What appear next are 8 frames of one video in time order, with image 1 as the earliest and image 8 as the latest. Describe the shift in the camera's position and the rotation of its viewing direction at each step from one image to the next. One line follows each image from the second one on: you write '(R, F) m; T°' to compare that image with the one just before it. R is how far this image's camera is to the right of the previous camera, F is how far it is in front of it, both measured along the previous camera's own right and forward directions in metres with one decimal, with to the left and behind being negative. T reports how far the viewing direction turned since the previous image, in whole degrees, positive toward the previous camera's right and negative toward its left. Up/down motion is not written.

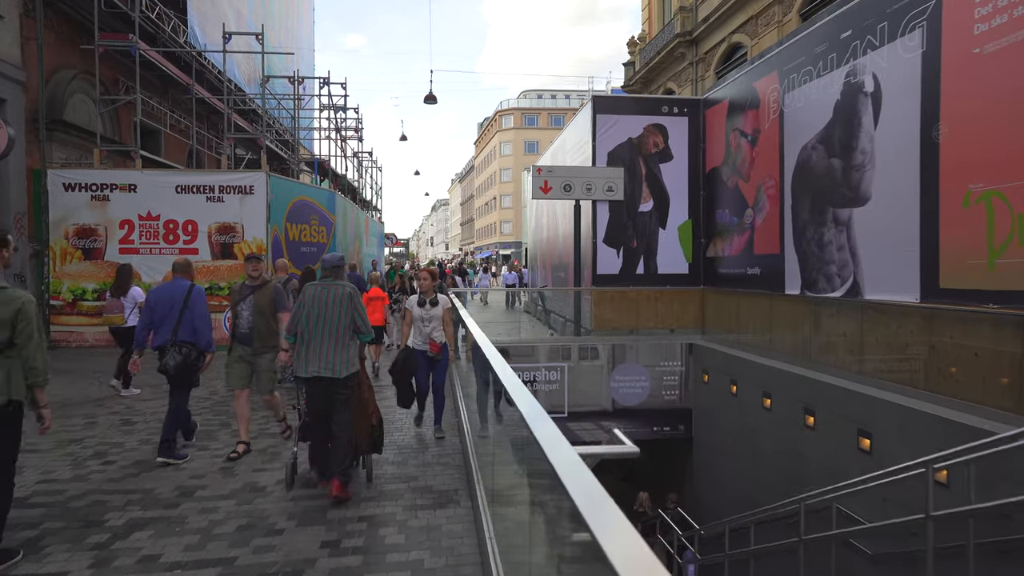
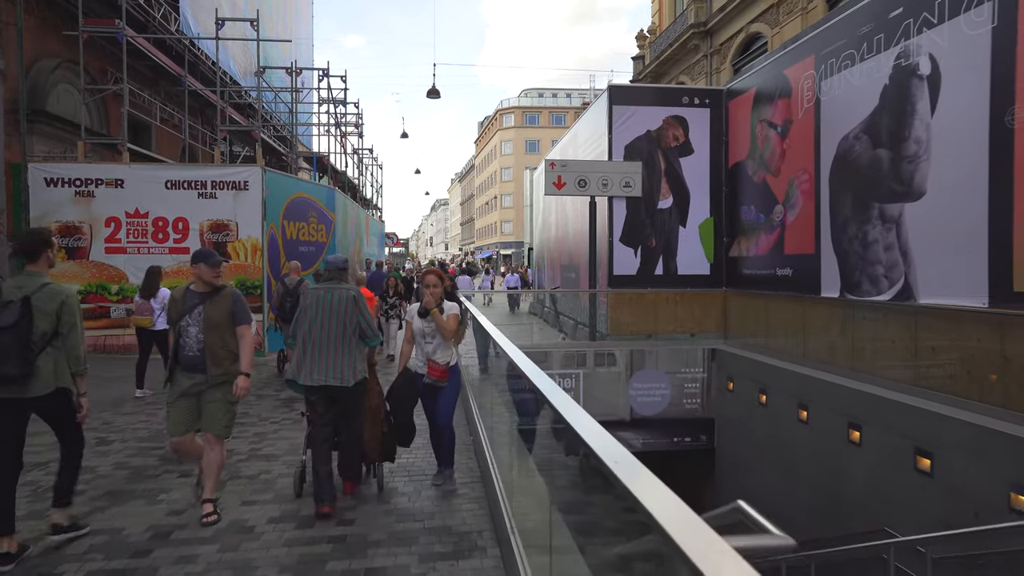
(-0.2, +0.8) m; 0°
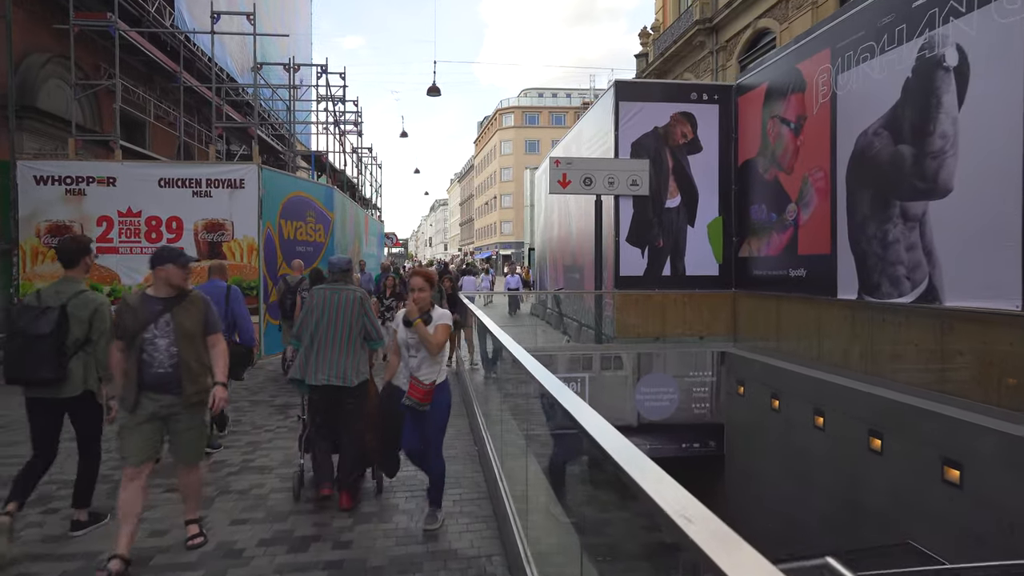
(-0.1, +0.3) m; 0°
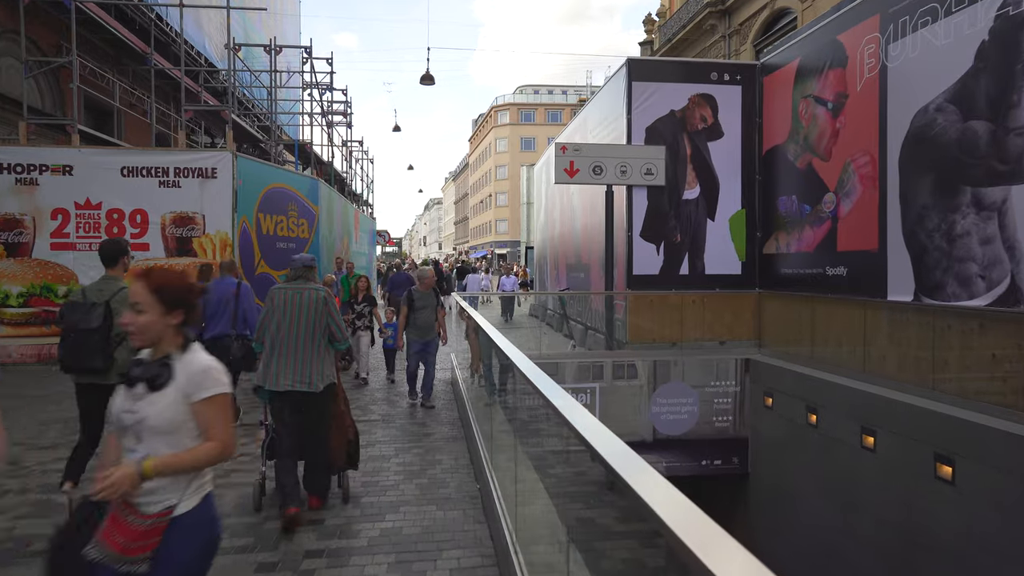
(-0.1, +1.2) m; 0°
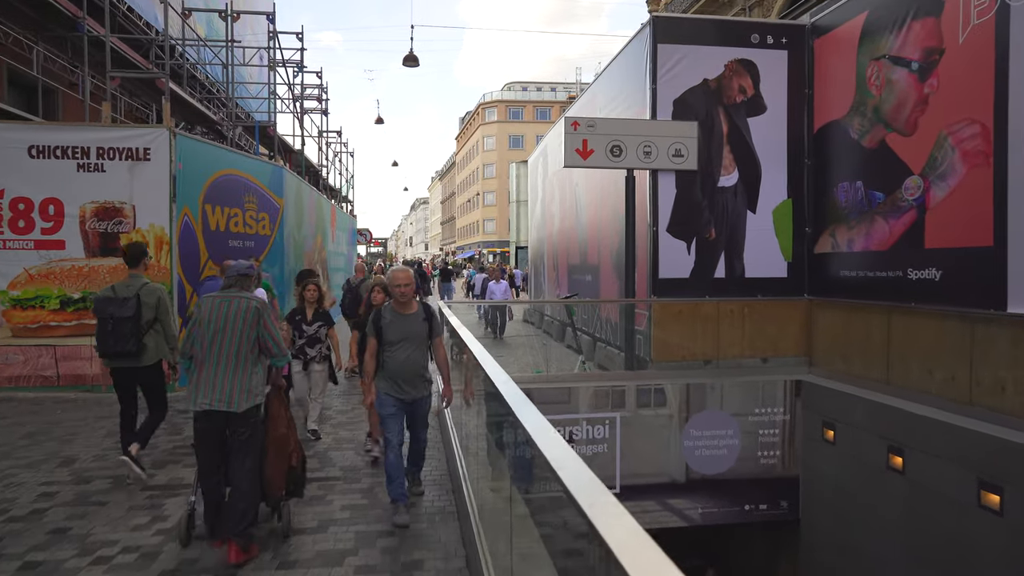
(-0.2, +2.0) m; +1°
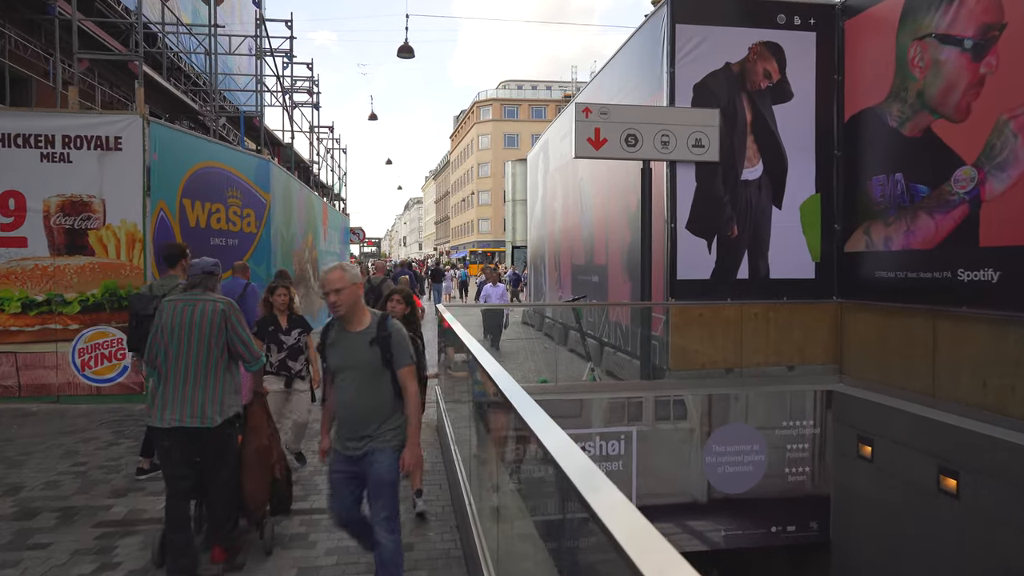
(-0.1, +0.7) m; +1°
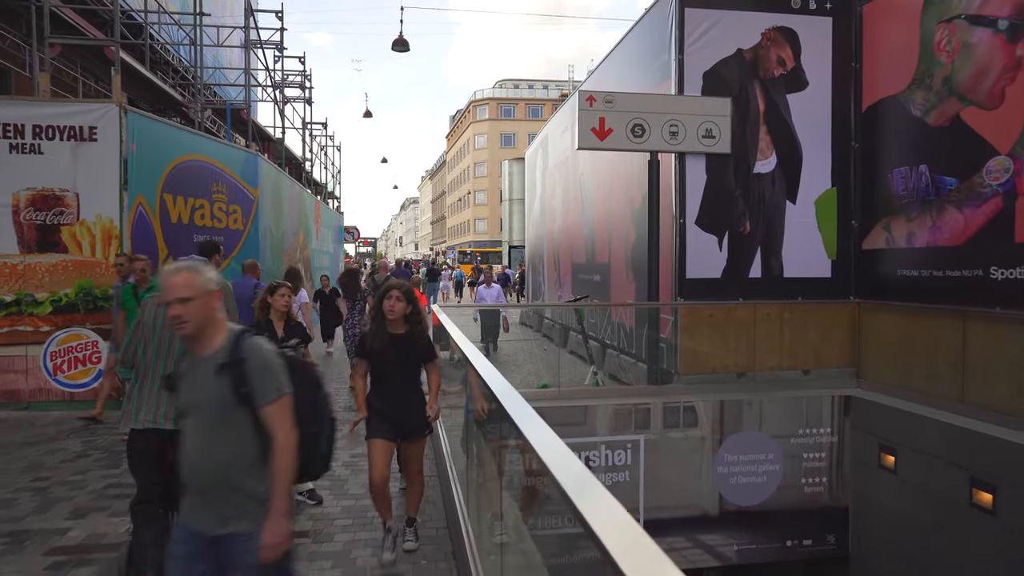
(0.0, +0.5) m; 0°
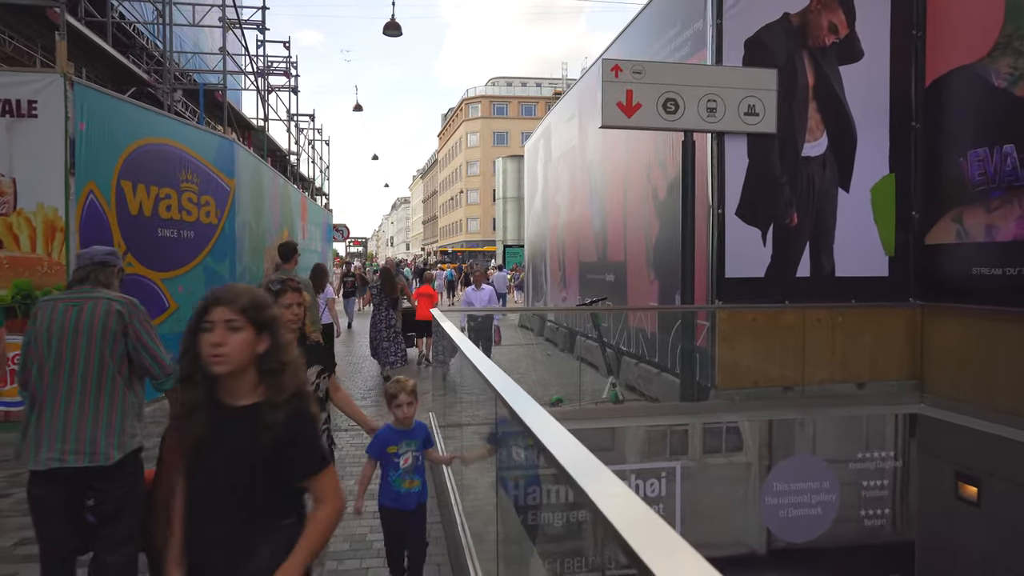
(-0.2, +1.1) m; +1°
